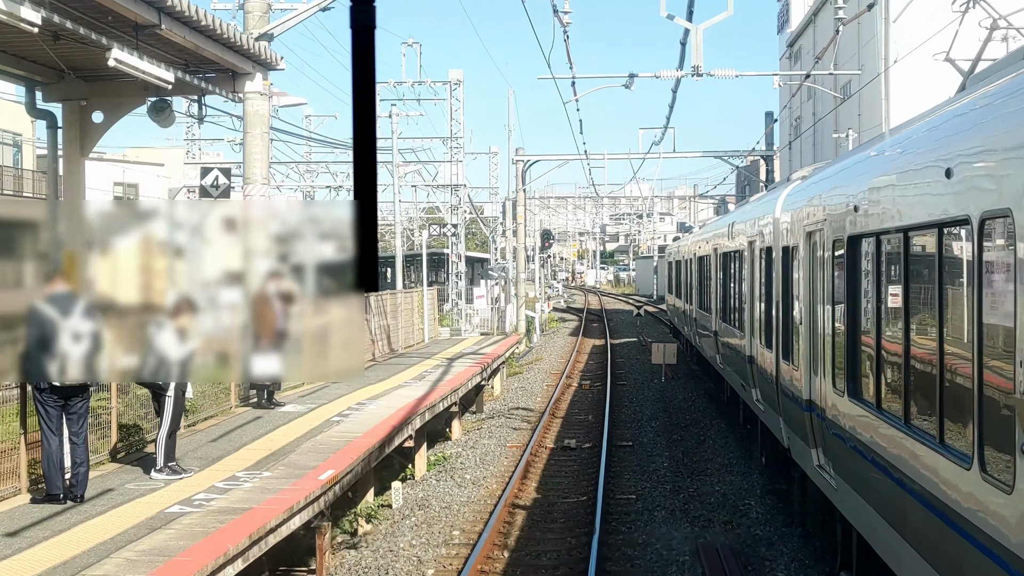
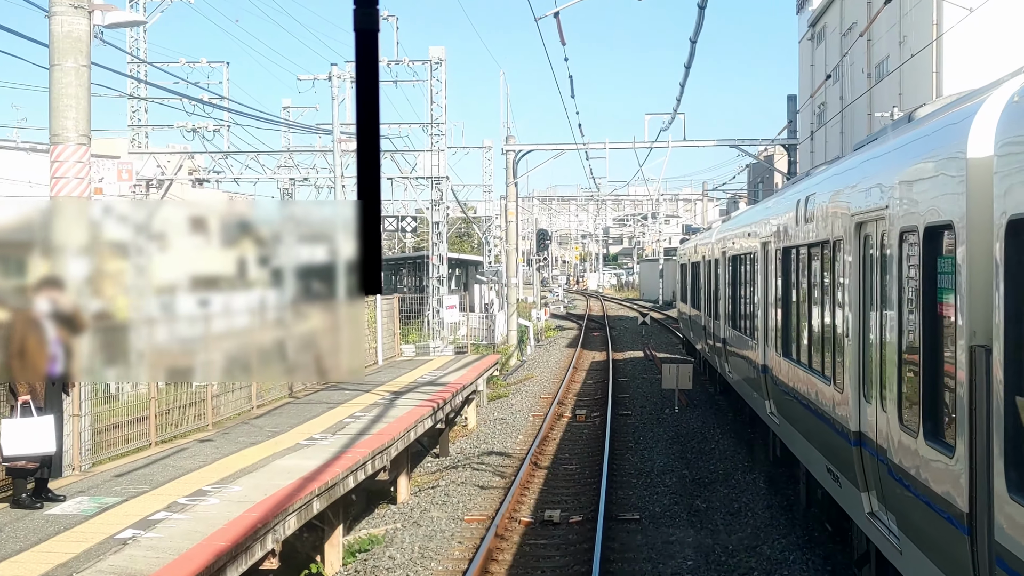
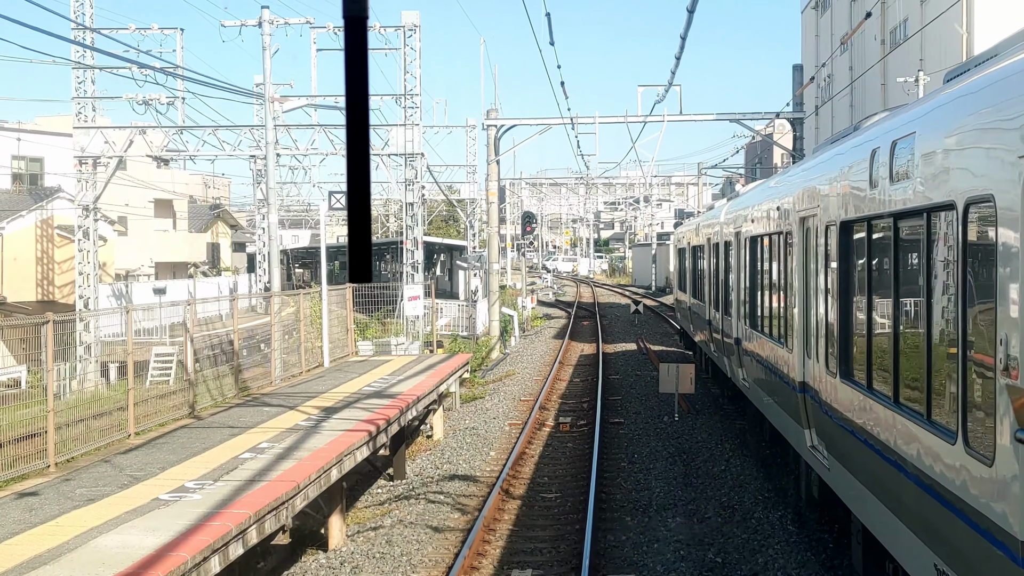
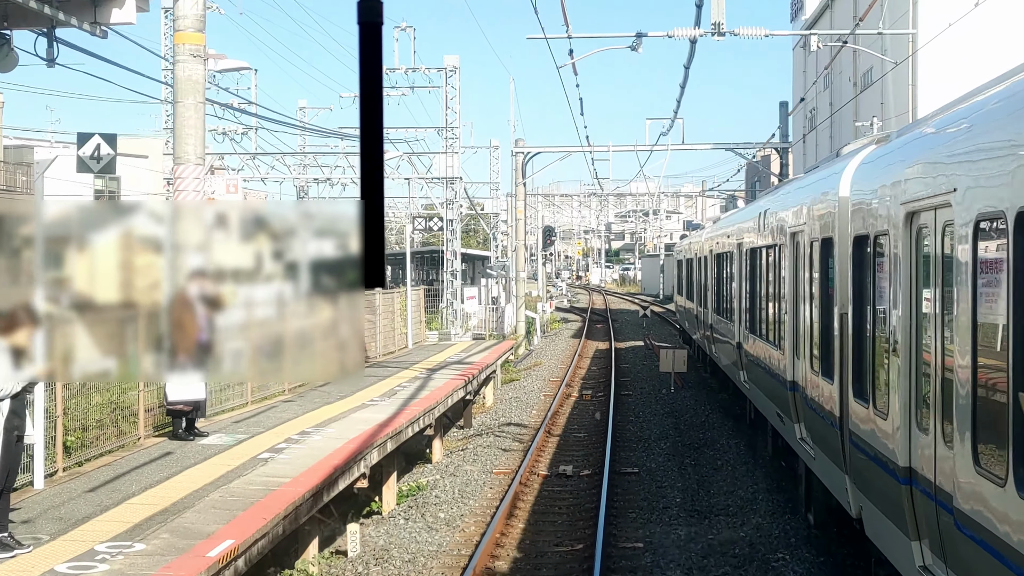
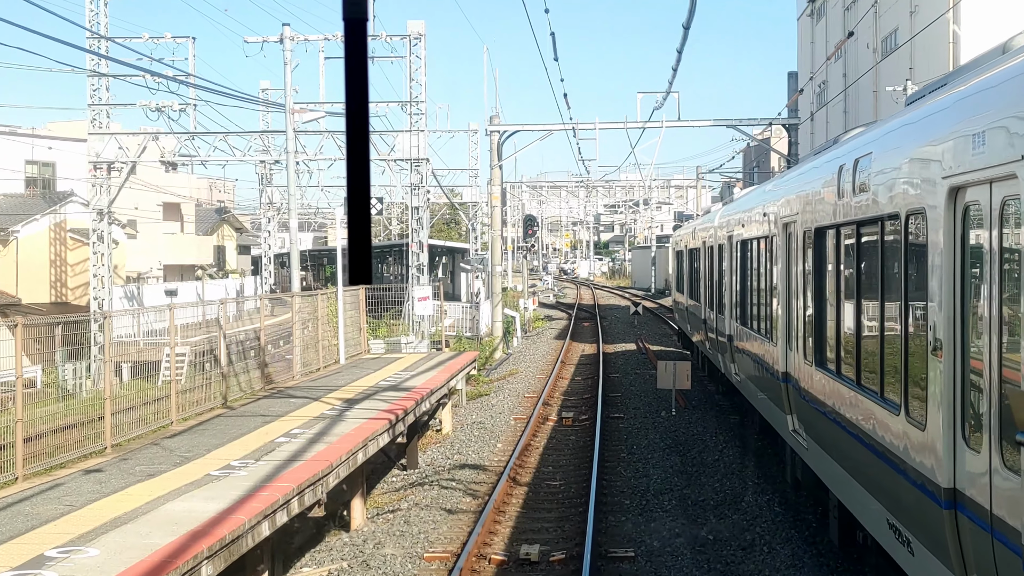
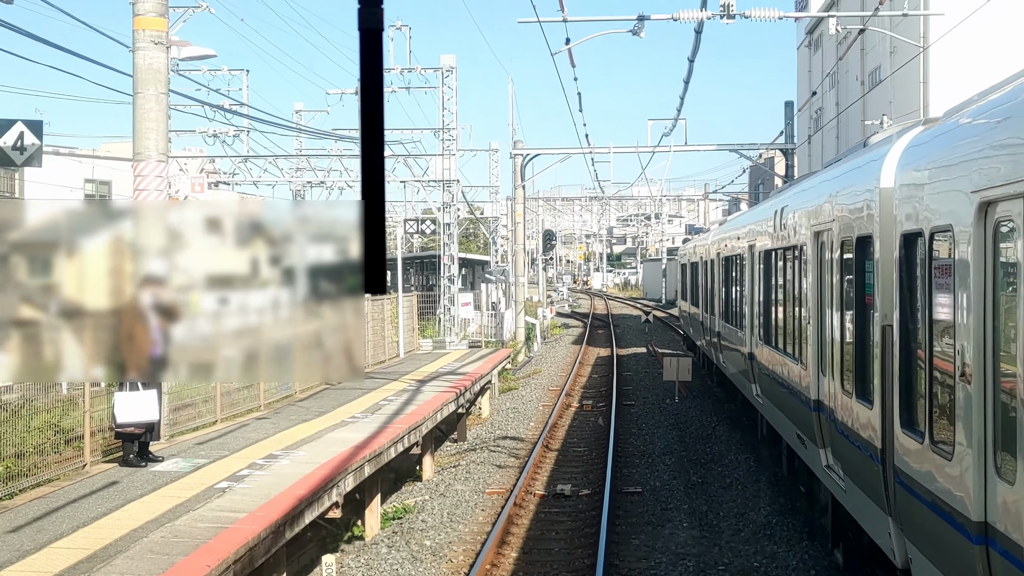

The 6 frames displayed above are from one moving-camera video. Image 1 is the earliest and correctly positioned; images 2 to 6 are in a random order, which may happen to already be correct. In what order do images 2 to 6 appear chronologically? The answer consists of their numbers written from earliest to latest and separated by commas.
4, 6, 2, 5, 3
